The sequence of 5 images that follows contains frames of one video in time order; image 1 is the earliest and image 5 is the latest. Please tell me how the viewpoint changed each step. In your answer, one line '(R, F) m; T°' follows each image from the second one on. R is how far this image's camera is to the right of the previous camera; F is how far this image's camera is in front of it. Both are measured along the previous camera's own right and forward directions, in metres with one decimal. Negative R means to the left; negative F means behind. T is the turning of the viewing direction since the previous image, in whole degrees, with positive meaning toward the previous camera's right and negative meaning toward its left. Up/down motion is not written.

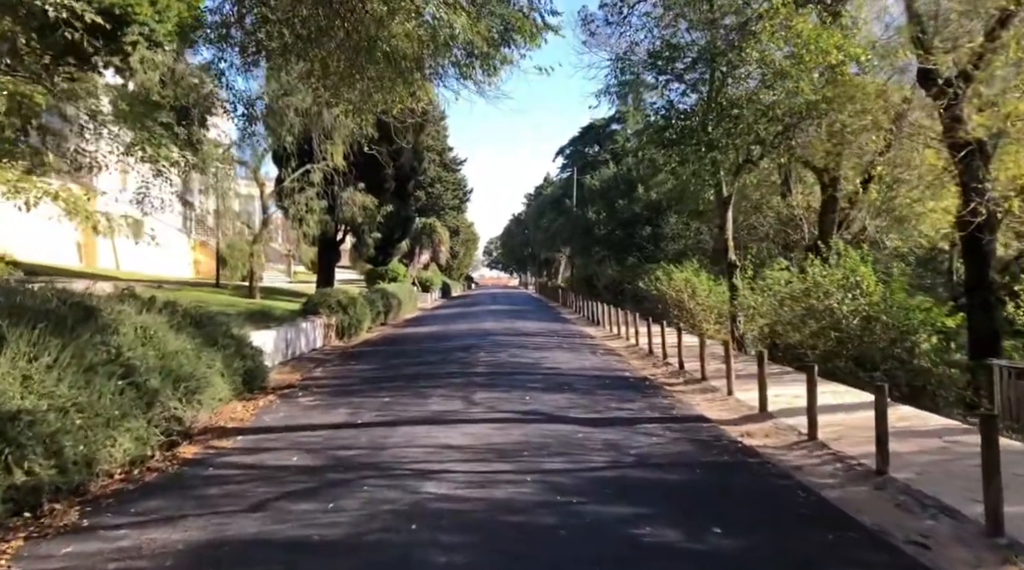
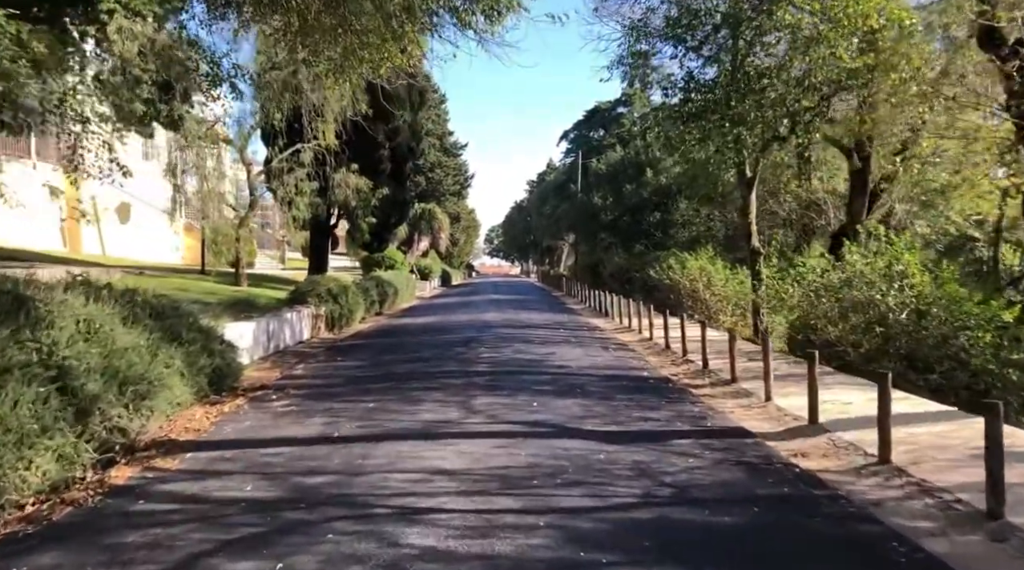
(-0.1, +1.6) m; 0°
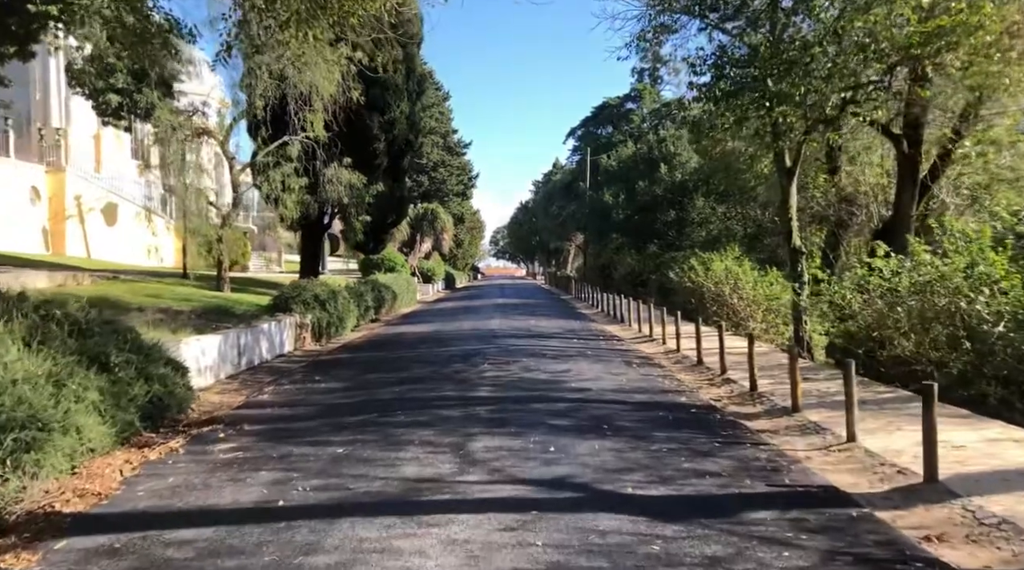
(0.0, +2.3) m; 0°
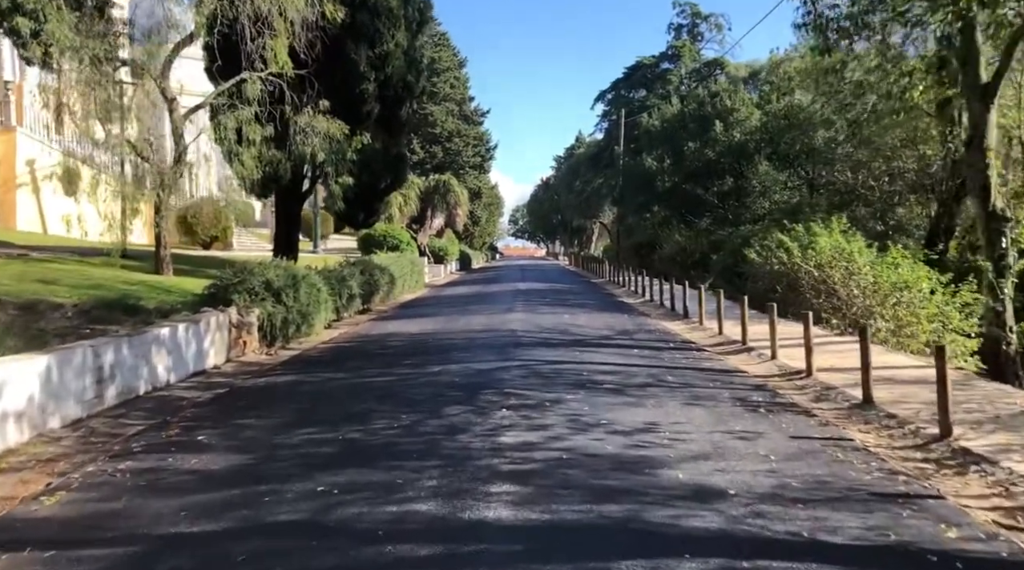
(-0.2, +6.0) m; -1°
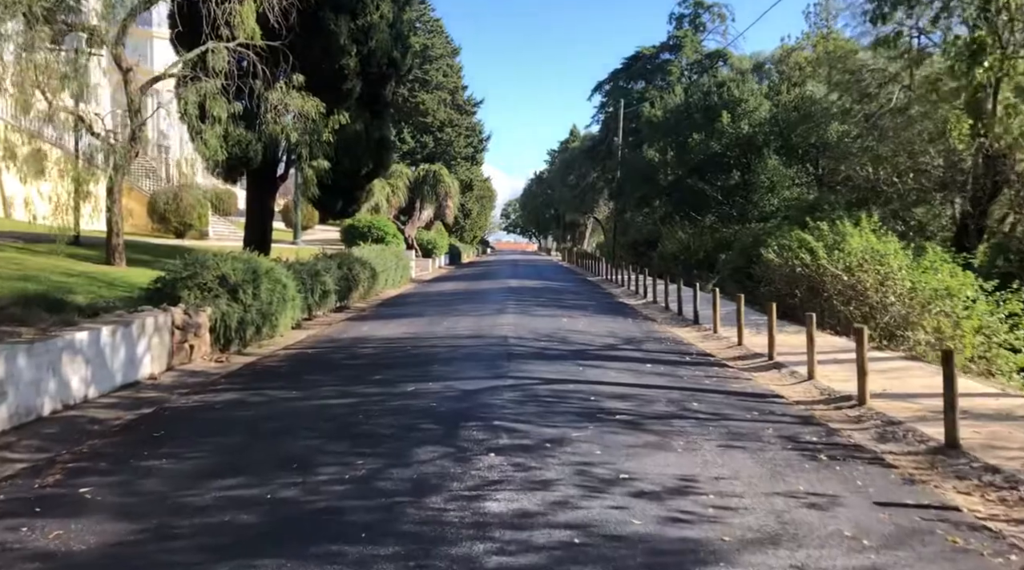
(0.0, +1.9) m; +1°
